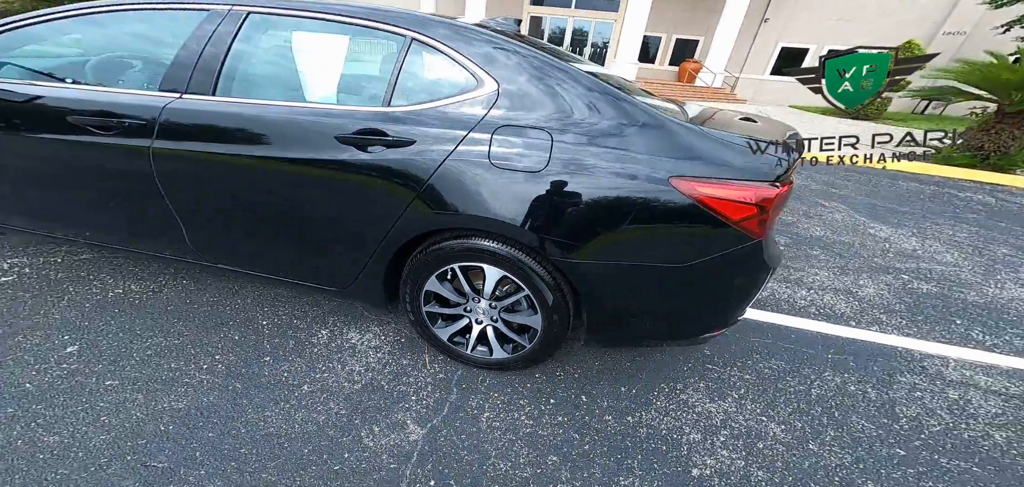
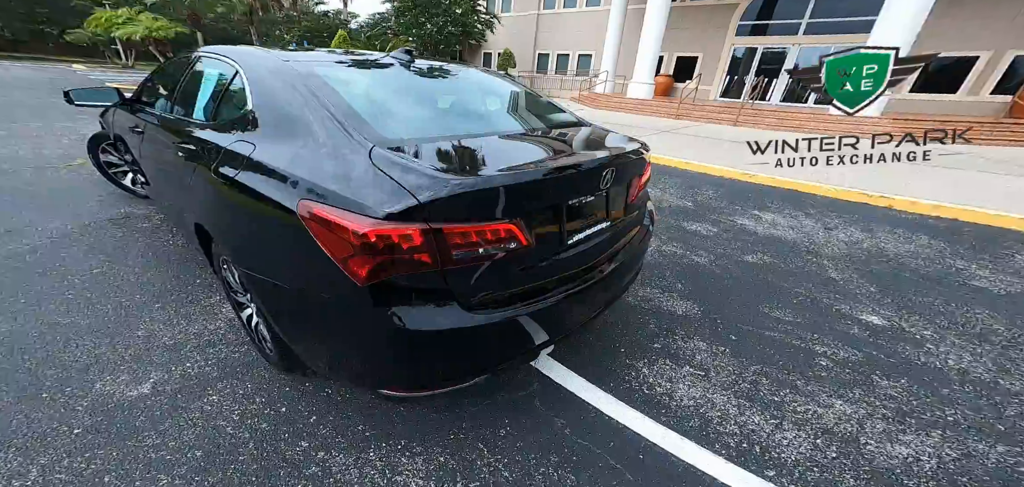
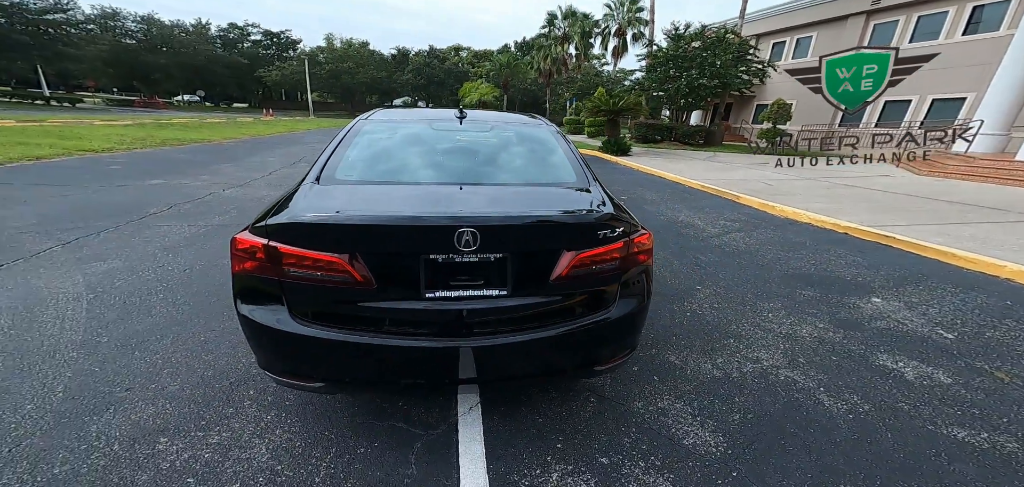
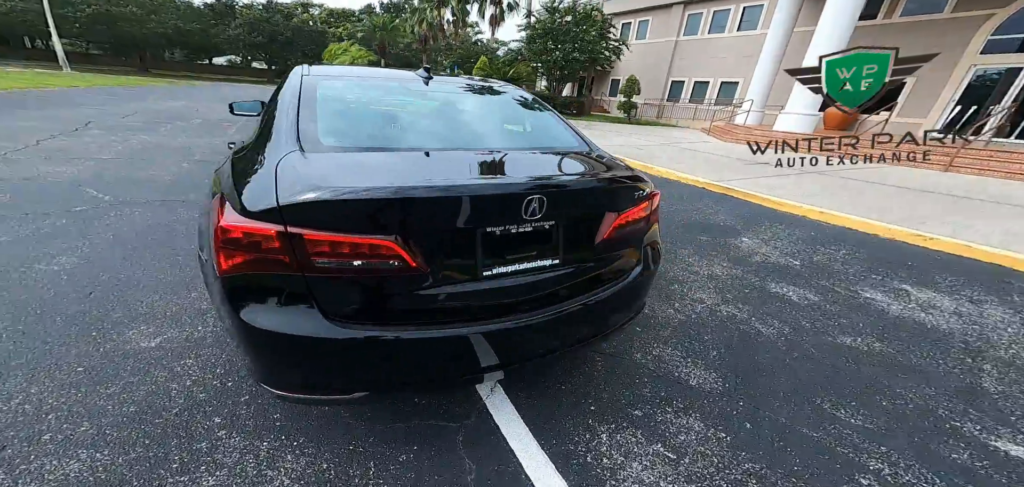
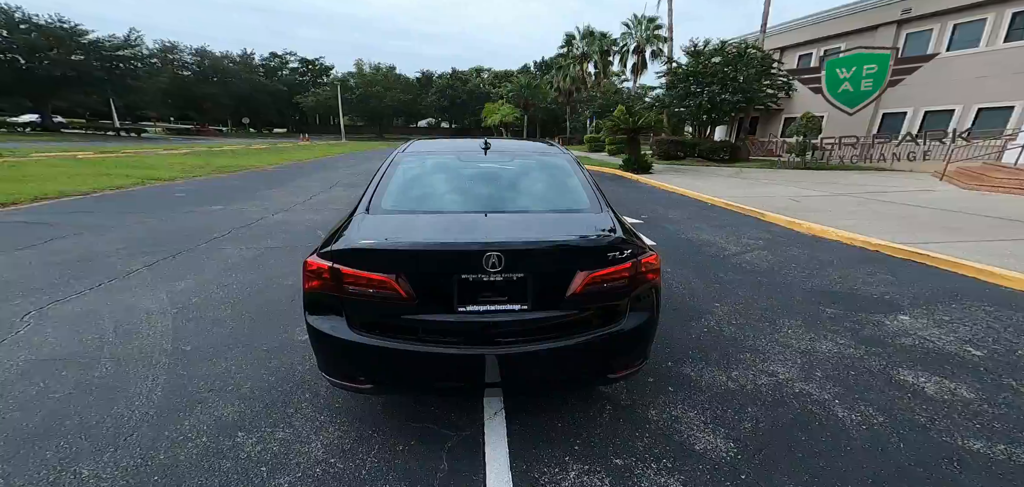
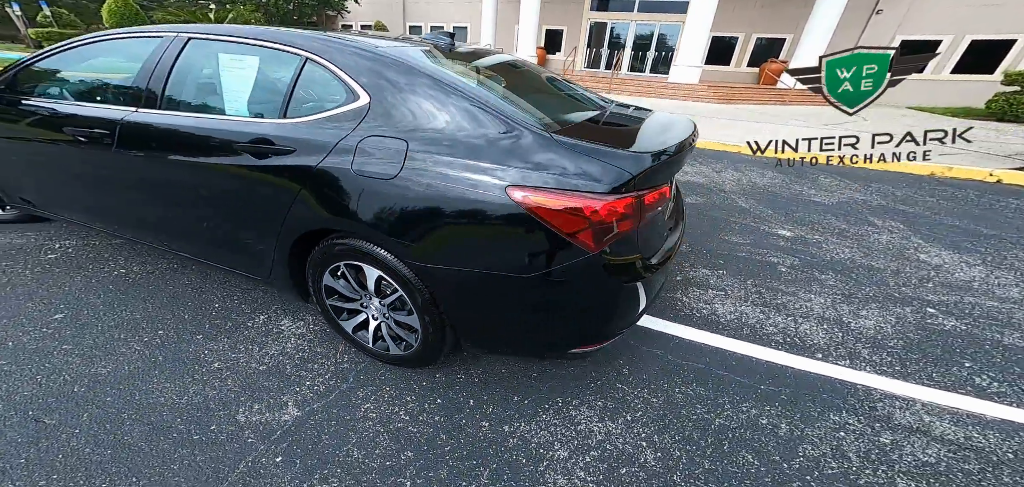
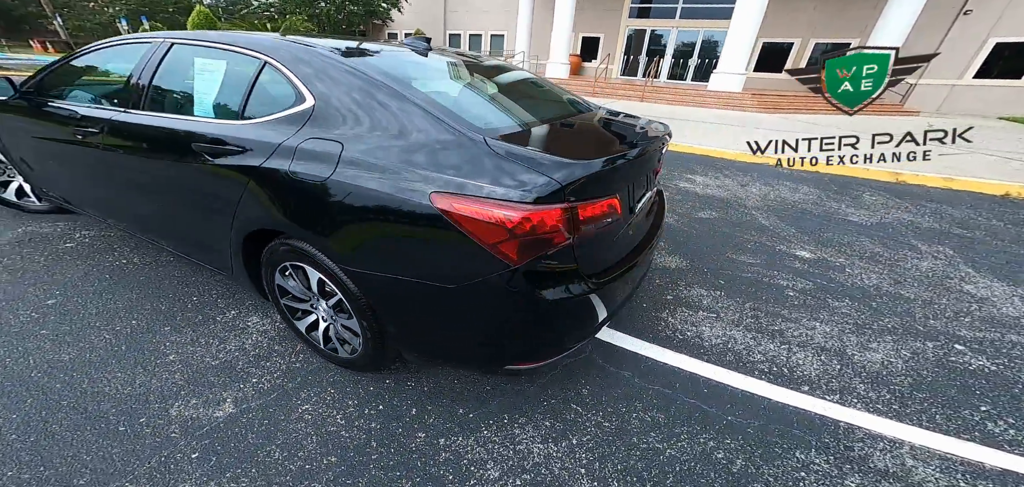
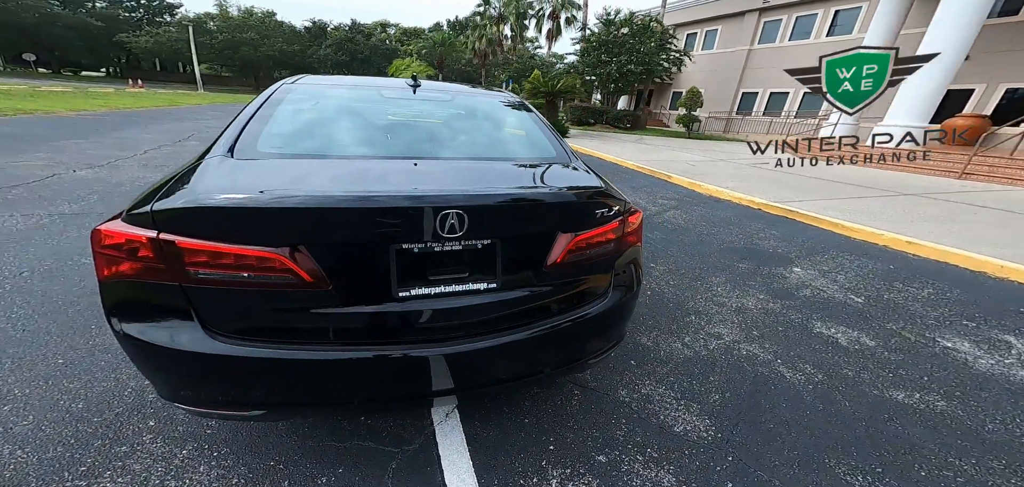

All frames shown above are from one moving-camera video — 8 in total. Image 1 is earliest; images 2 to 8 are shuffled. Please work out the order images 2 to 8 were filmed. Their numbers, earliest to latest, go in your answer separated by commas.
6, 7, 2, 4, 8, 3, 5
